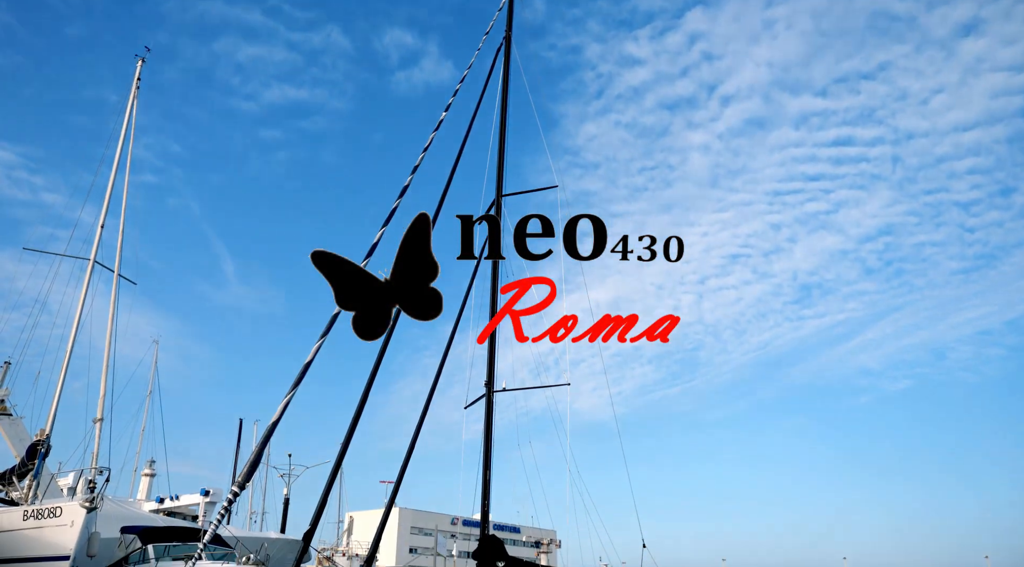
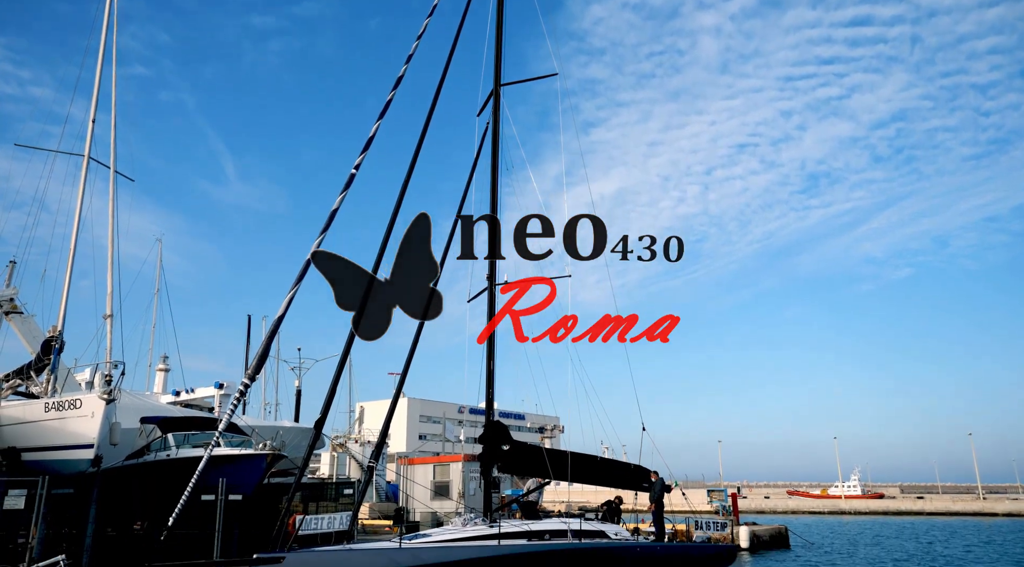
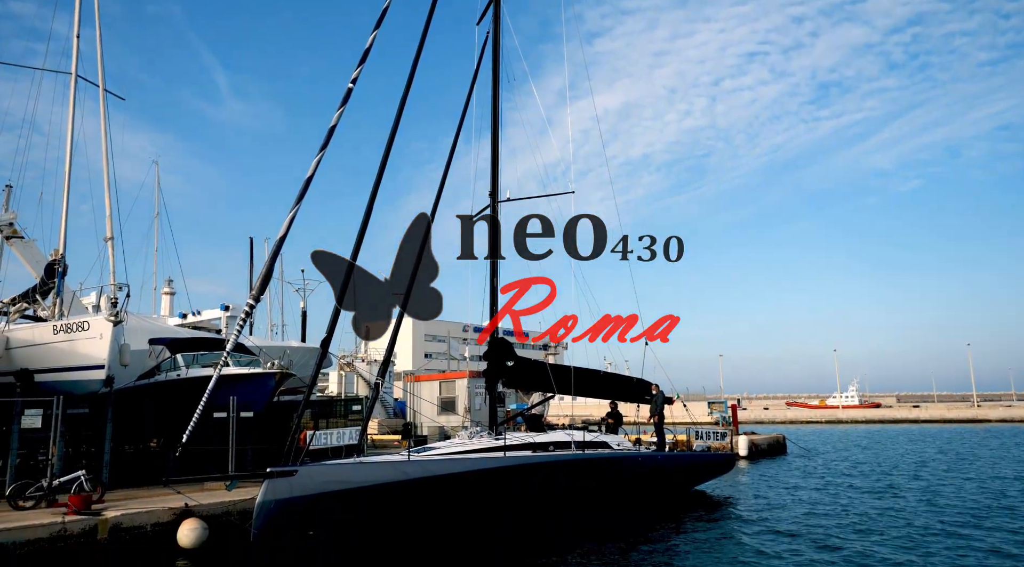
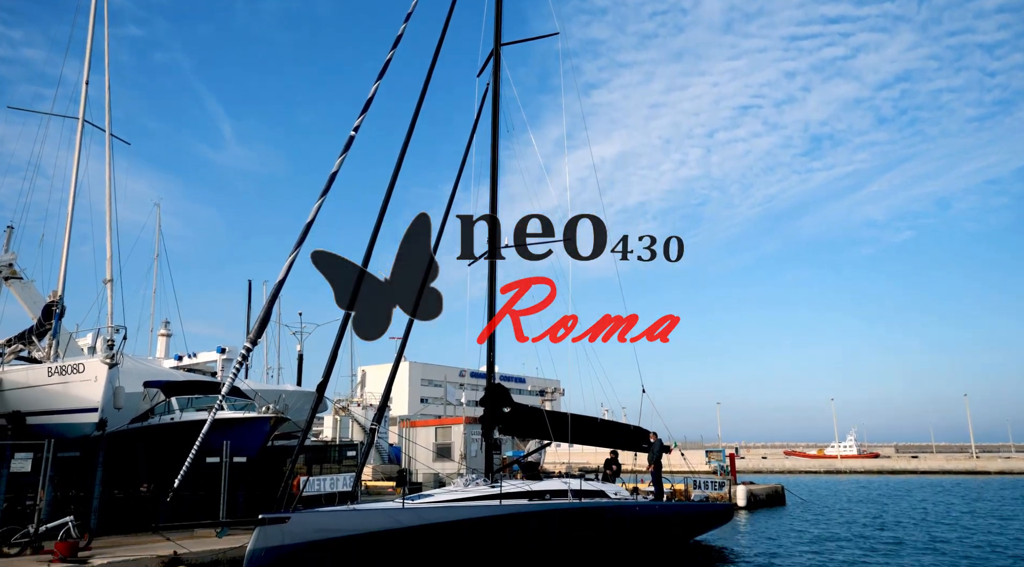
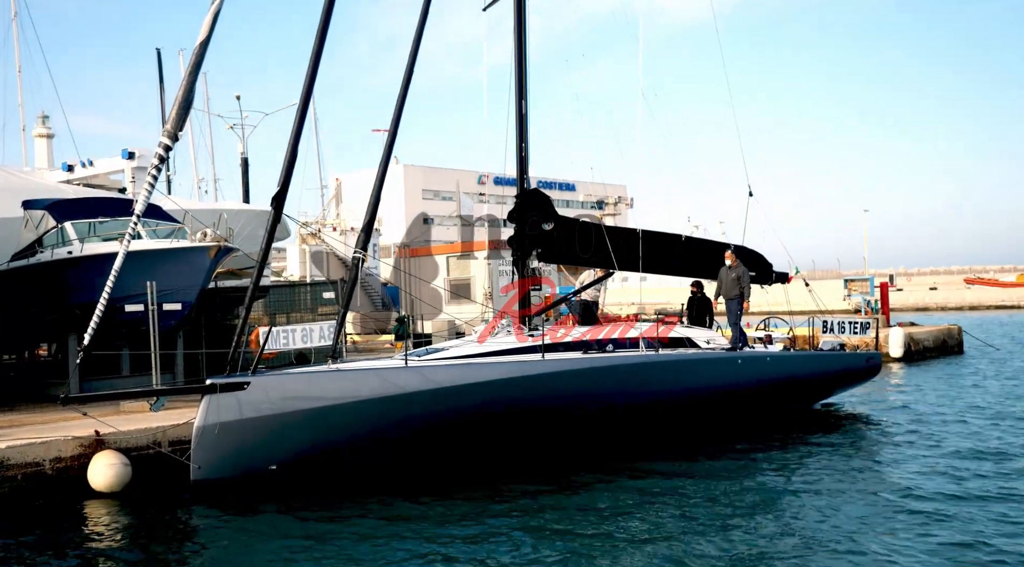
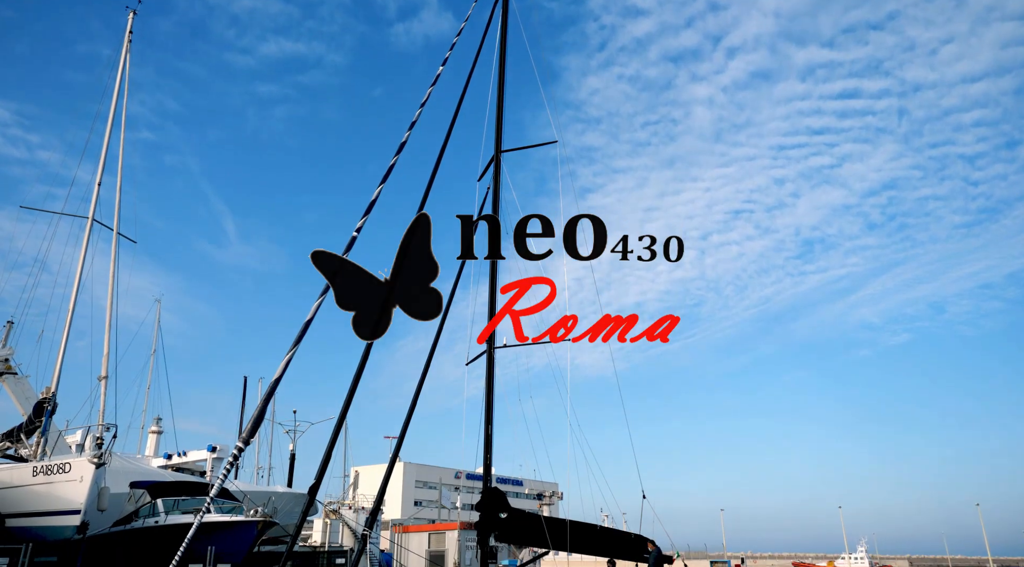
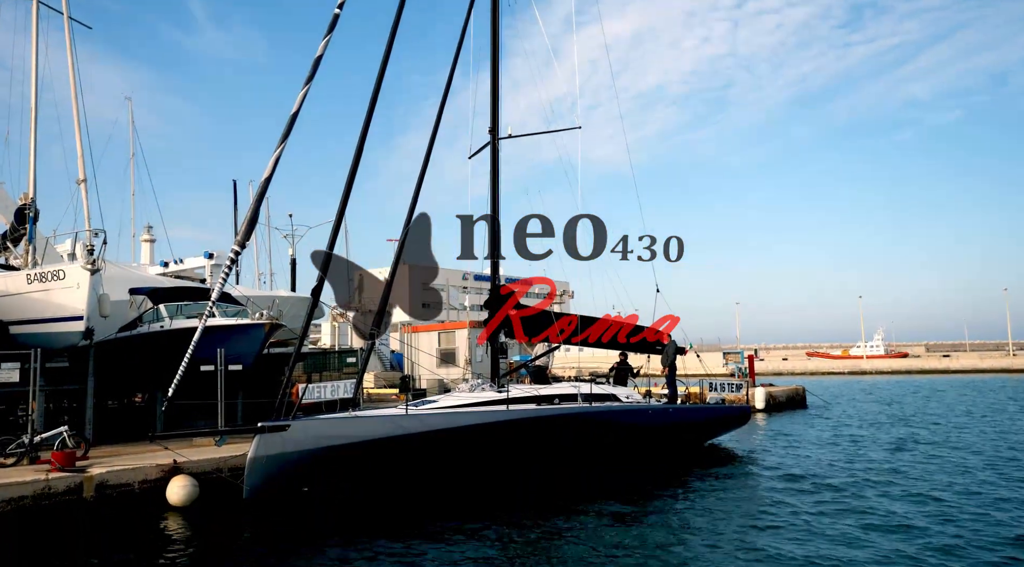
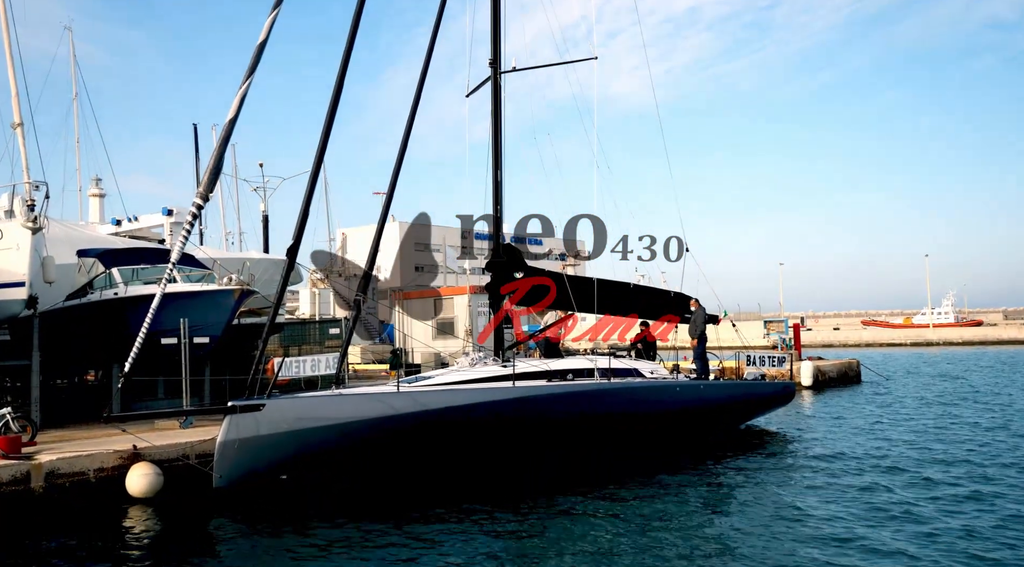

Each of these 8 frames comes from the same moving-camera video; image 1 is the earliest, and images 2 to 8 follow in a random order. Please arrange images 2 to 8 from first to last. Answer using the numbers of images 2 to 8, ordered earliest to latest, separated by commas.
6, 2, 4, 3, 7, 8, 5
